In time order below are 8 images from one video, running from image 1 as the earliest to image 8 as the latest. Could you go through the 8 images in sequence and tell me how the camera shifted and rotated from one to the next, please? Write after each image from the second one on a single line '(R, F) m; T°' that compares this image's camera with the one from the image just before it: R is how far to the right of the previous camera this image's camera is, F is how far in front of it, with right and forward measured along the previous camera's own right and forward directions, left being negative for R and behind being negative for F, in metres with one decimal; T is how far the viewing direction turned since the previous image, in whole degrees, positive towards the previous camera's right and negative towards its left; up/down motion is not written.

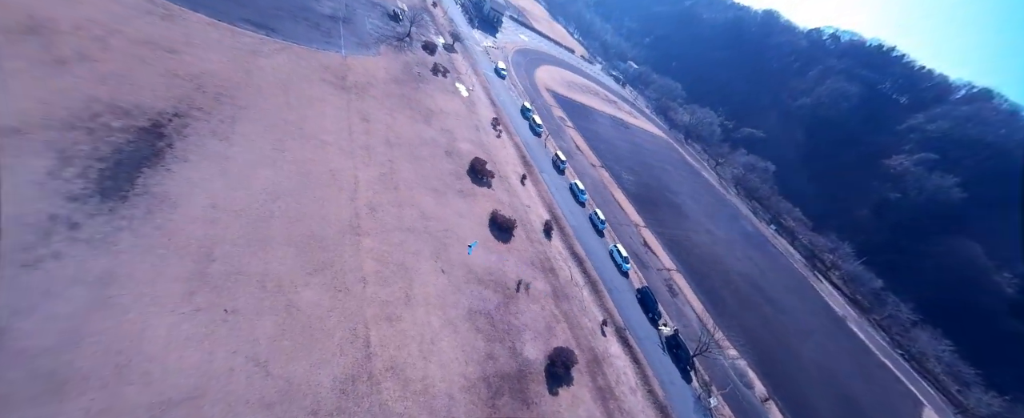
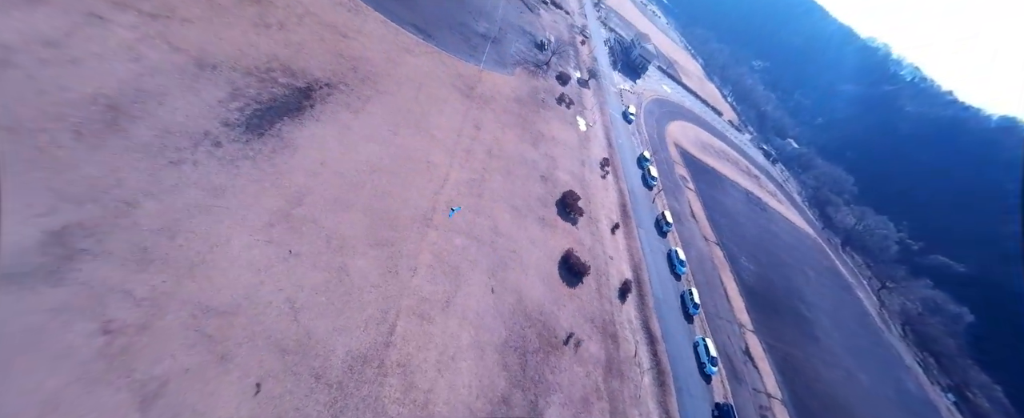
(+1.1, +1.3) m; -18°
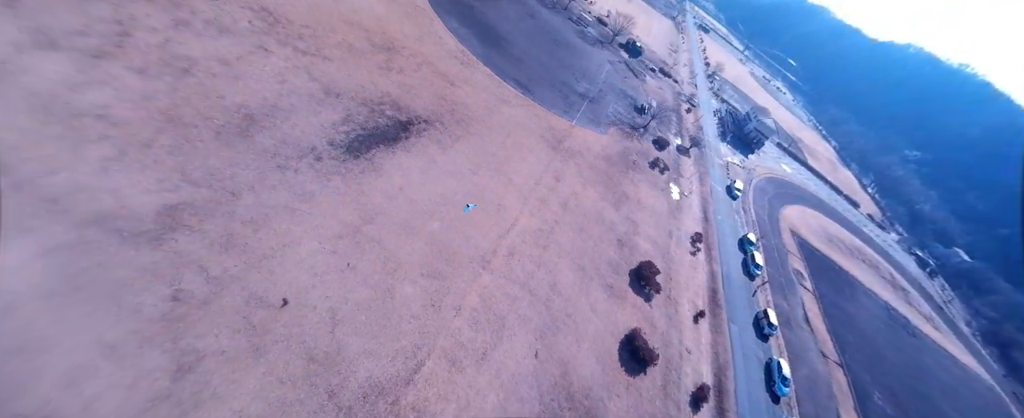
(+0.8, +0.9) m; -15°
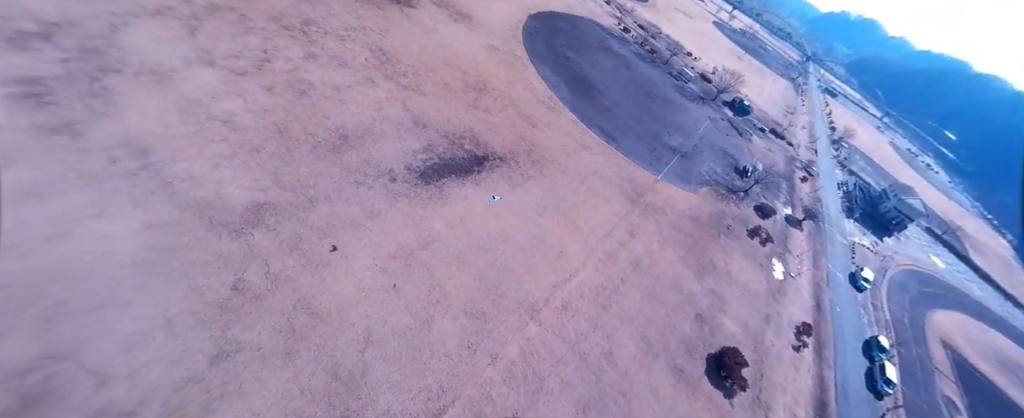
(+0.6, +0.9) m; -14°
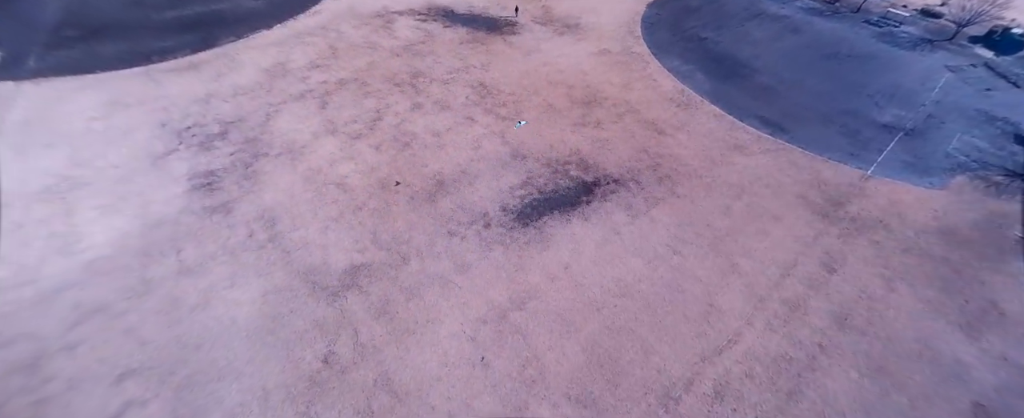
(+0.9, +2.8) m; -23°
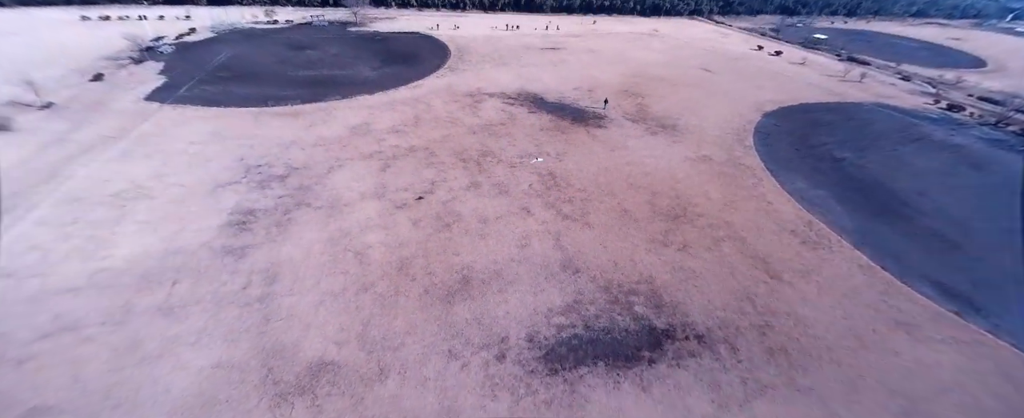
(+0.8, +2.9) m; -14°
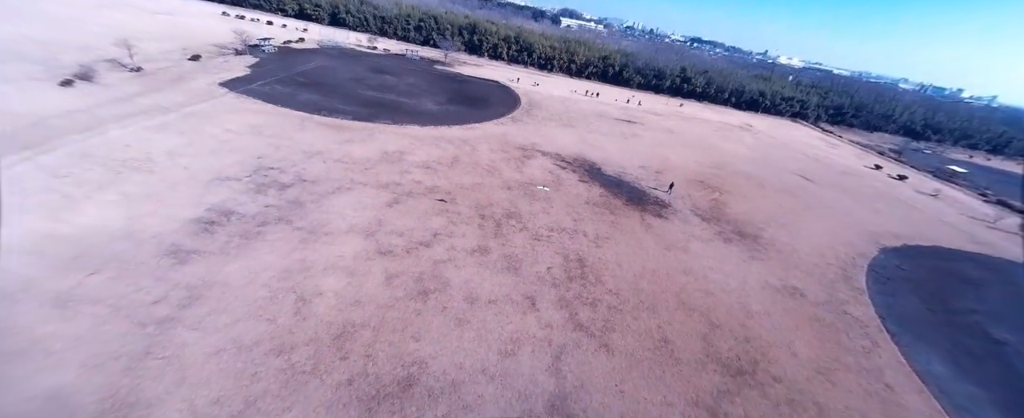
(+1.2, +3.1) m; -10°
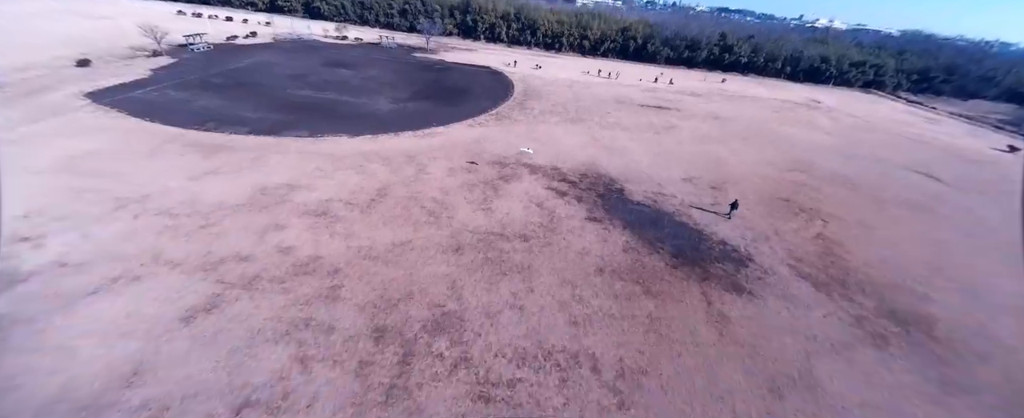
(+2.2, +8.0) m; -4°
